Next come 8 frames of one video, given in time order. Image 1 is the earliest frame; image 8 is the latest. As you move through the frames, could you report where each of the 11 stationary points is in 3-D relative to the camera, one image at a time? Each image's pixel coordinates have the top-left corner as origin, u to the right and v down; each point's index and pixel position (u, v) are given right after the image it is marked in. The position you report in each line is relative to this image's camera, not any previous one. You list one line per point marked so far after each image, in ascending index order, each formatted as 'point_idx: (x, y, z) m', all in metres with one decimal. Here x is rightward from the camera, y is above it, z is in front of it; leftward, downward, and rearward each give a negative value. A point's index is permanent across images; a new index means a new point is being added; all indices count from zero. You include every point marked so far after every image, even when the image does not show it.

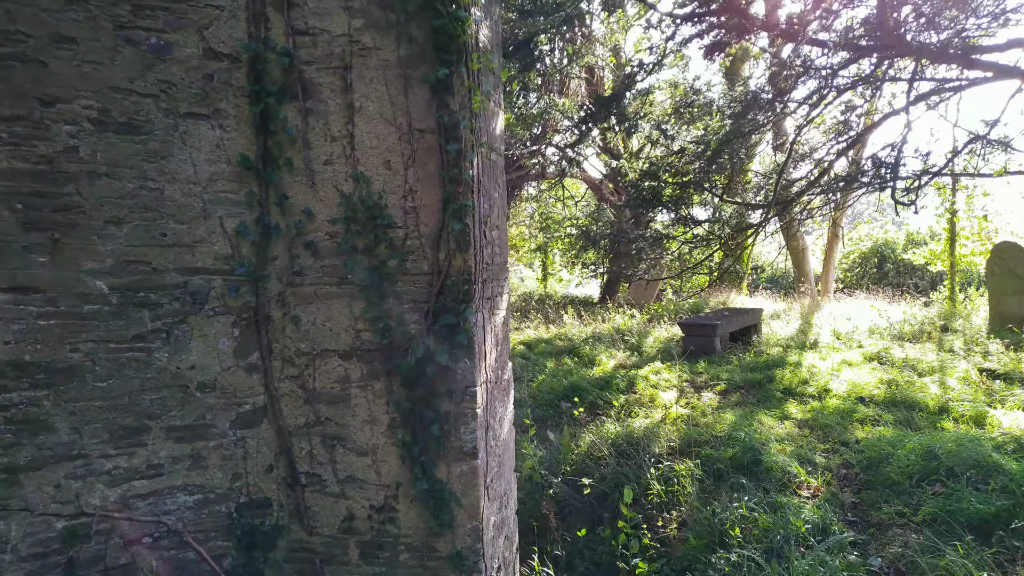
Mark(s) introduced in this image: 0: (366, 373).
0: (-0.7, -0.4, +3.8) m
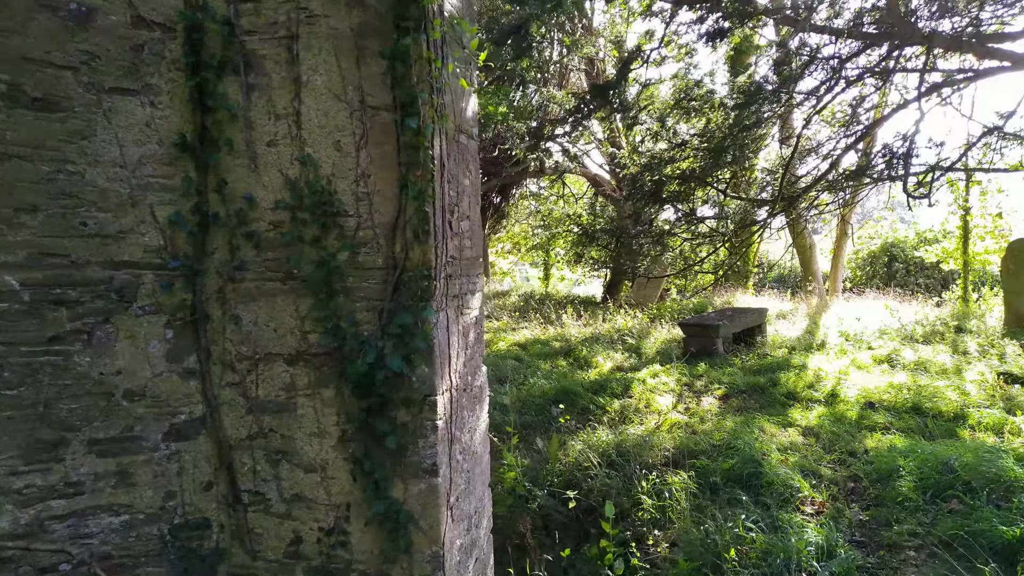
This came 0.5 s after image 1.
0: (-0.8, -0.4, +3.4) m
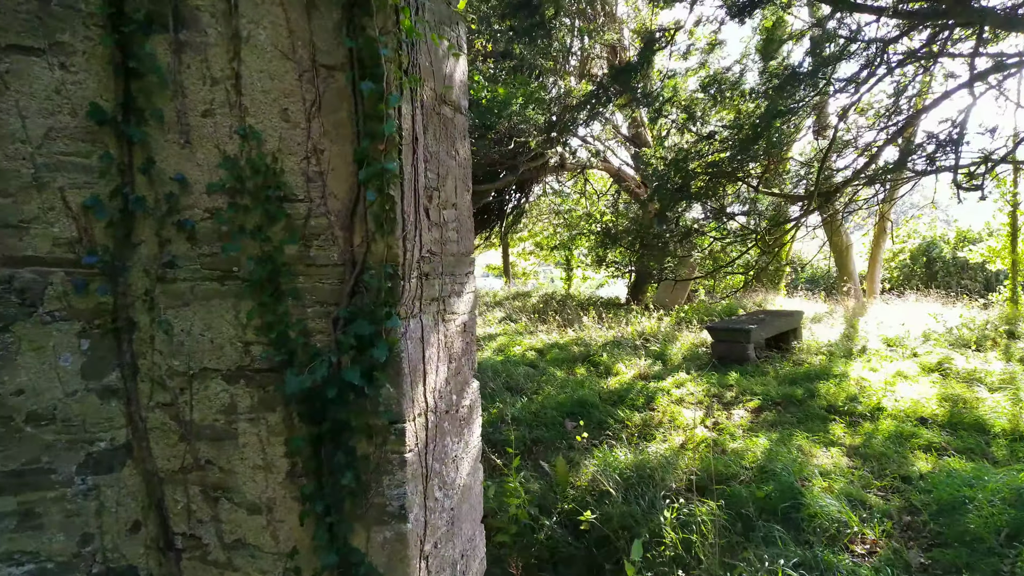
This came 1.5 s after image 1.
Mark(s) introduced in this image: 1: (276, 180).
0: (-0.9, -0.4, +2.8) m
1: (-0.8, +0.4, +2.7) m
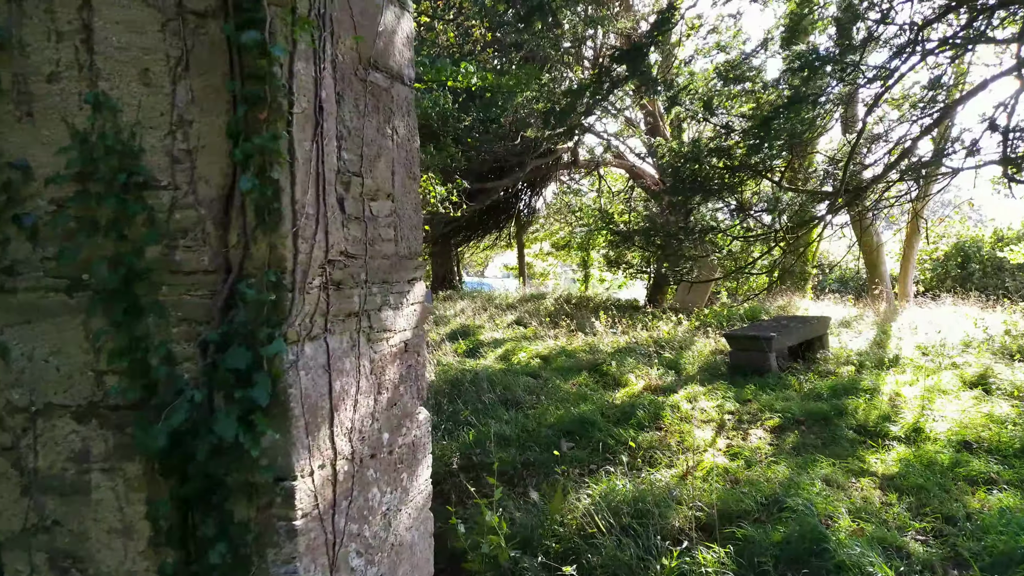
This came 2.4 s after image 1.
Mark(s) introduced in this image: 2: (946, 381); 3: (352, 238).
0: (-1.1, -0.4, +2.2) m
1: (-1.0, +0.3, +2.1) m
2: (+3.7, -0.8, +6.9) m
3: (-0.5, +0.2, +2.4) m
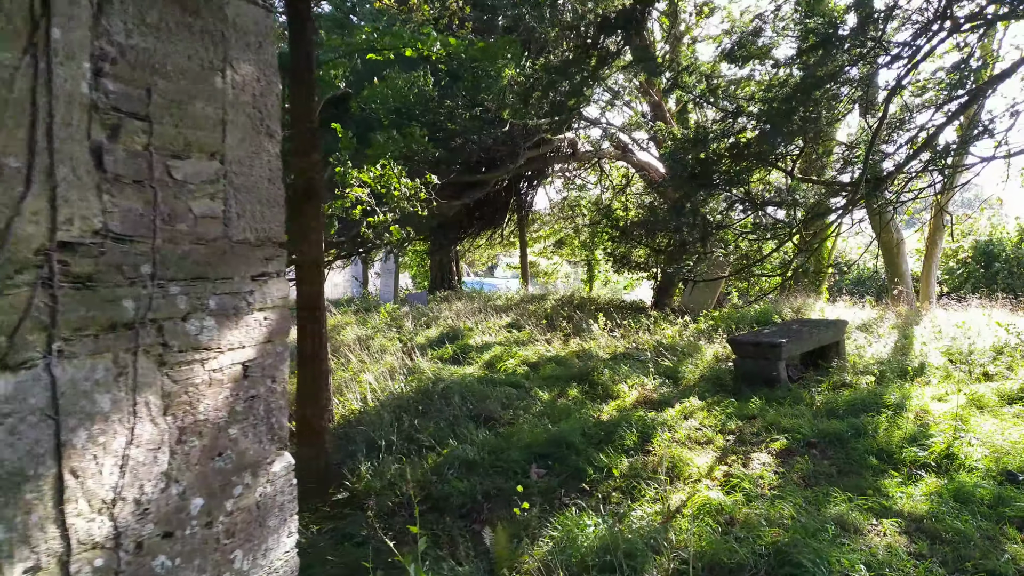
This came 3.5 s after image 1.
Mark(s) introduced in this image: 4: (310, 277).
0: (-1.4, -0.4, +1.4) m
1: (-1.3, +0.3, +1.3) m
2: (+3.5, -0.8, +6.1) m
3: (-0.8, +0.2, +1.6) m
4: (-1.3, +0.1, +5.1) m
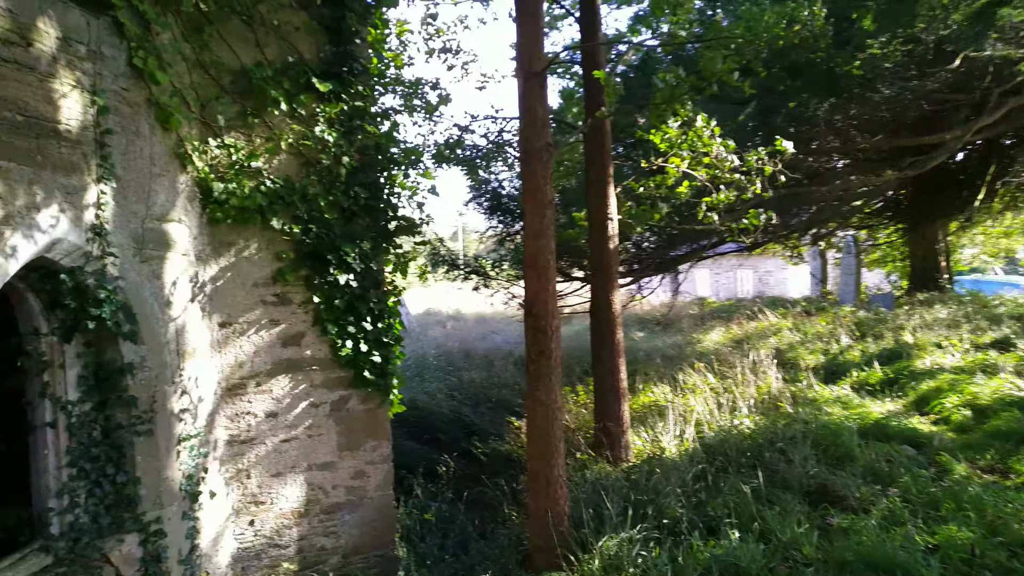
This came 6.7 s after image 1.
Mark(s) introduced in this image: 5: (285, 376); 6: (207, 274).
0: (-2.1, -0.4, +0.8) m
1: (-2.1, +0.3, +0.7) m
2: (+4.6, -0.9, +1.8) m
3: (-1.5, +0.1, +0.6) m
4: (+0.1, +0.1, +3.8) m
5: (-1.2, -0.5, +4.1) m
6: (-1.4, +0.1, +3.8) m
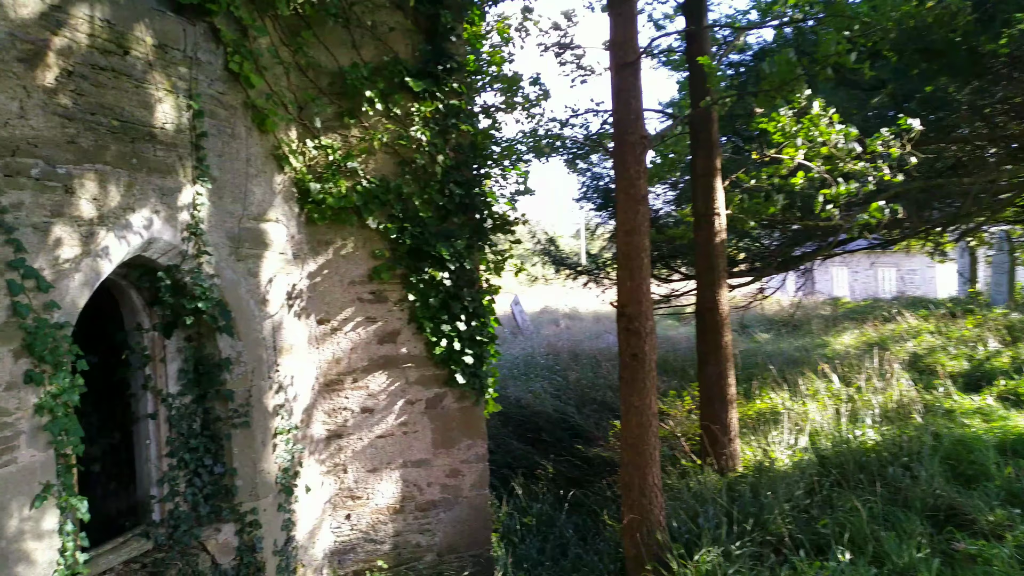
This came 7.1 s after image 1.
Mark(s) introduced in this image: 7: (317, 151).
0: (-2.1, -0.4, +1.0) m
1: (-2.1, +0.3, +0.9) m
2: (+4.6, -0.9, +1.0) m
3: (-1.6, +0.1, +0.8) m
4: (+0.5, +0.1, +3.6) m
5: (-0.7, -0.4, +4.2) m
6: (-1.0, +0.1, +3.9) m
7: (-1.0, +0.7, +3.9) m
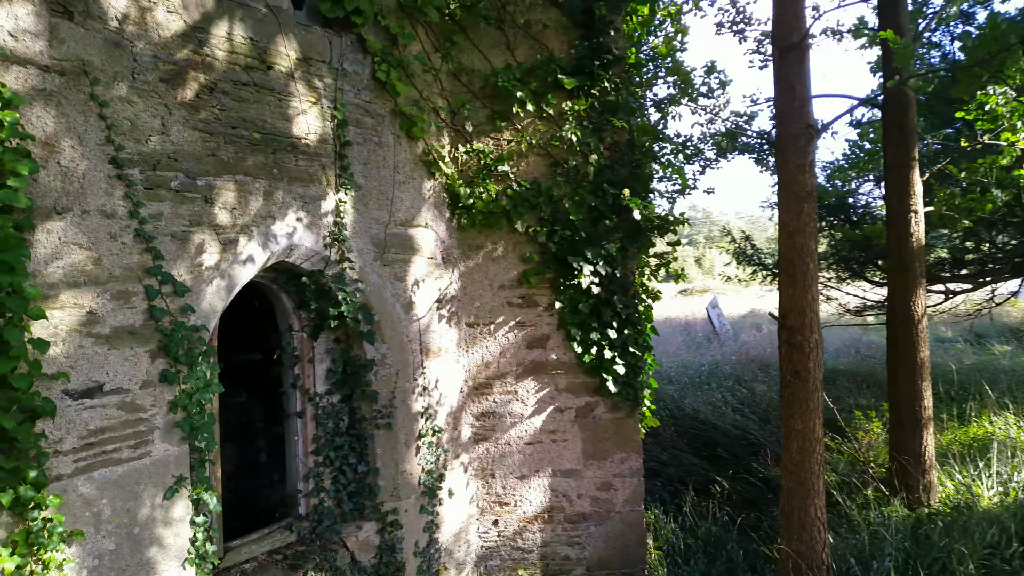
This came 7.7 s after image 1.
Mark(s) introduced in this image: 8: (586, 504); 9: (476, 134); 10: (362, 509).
0: (-2.1, -0.4, +1.4) m
1: (-2.1, +0.3, +1.3) m
2: (+4.4, -1.0, -0.3) m
3: (-1.6, +0.1, +1.0) m
4: (+1.1, 0.0, +3.3) m
5: (+0.1, -0.5, +4.1) m
6: (-0.3, +0.1, +3.9) m
7: (-0.2, +0.6, +3.9) m
8: (+0.4, -1.1, +4.2) m
9: (-0.2, +0.8, +4.0) m
10: (-0.6, -0.9, +3.4) m
